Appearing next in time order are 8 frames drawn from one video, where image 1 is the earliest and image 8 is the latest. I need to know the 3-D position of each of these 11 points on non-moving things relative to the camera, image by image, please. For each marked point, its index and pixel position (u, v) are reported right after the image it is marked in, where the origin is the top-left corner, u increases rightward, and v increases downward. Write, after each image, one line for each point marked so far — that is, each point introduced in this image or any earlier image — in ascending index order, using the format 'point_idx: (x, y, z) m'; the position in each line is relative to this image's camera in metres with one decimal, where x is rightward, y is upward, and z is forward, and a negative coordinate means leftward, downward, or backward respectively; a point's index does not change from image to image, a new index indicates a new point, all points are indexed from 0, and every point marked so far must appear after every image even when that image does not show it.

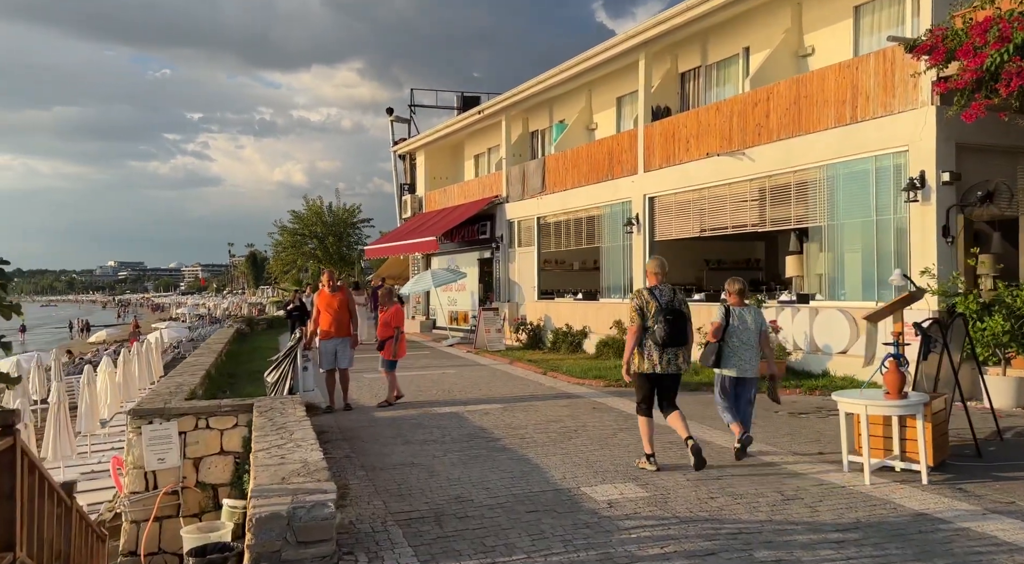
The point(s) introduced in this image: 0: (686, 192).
0: (+3.1, +1.6, +14.7) m
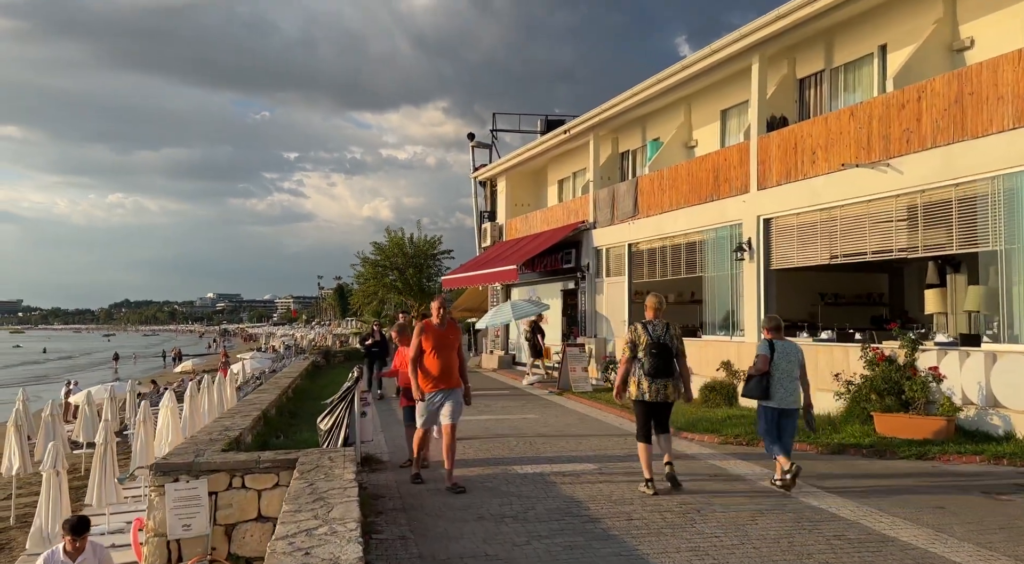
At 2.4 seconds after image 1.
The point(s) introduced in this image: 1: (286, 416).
0: (+4.6, +1.1, +12.5) m
1: (-4.0, -2.4, +14.6) m
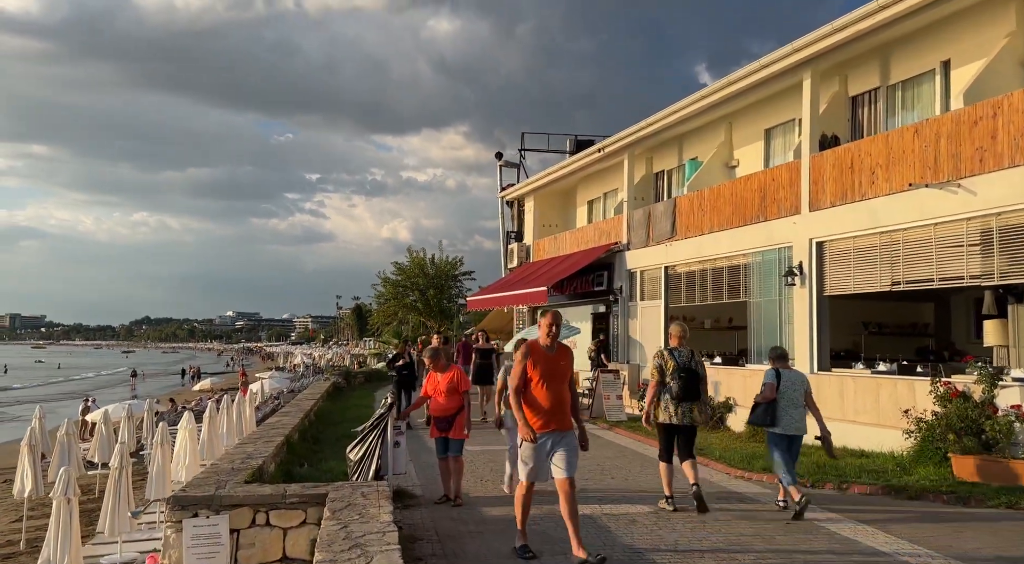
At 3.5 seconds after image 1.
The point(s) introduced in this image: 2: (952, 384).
0: (+5.1, +0.7, +11.8) m
1: (-3.4, -2.7, +14.0) m
2: (+5.2, -1.2, +9.8) m
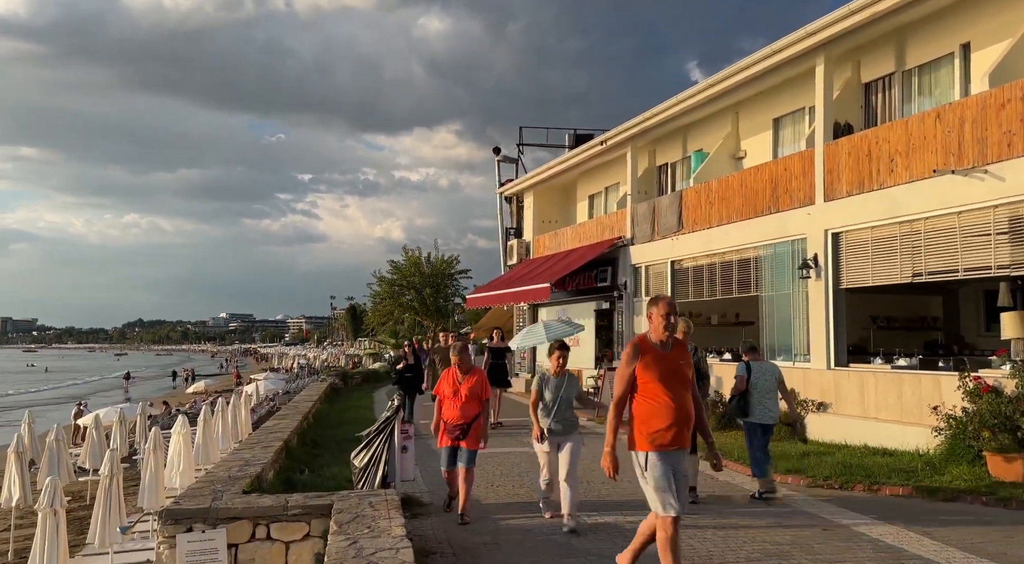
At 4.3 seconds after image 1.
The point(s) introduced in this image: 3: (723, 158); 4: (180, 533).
0: (+5.2, +0.8, +11.3) m
1: (-3.3, -2.7, +13.5) m
2: (+5.3, -1.1, +9.3) m
3: (+4.1, +2.4, +16.0) m
4: (-2.8, -2.1, +6.9) m
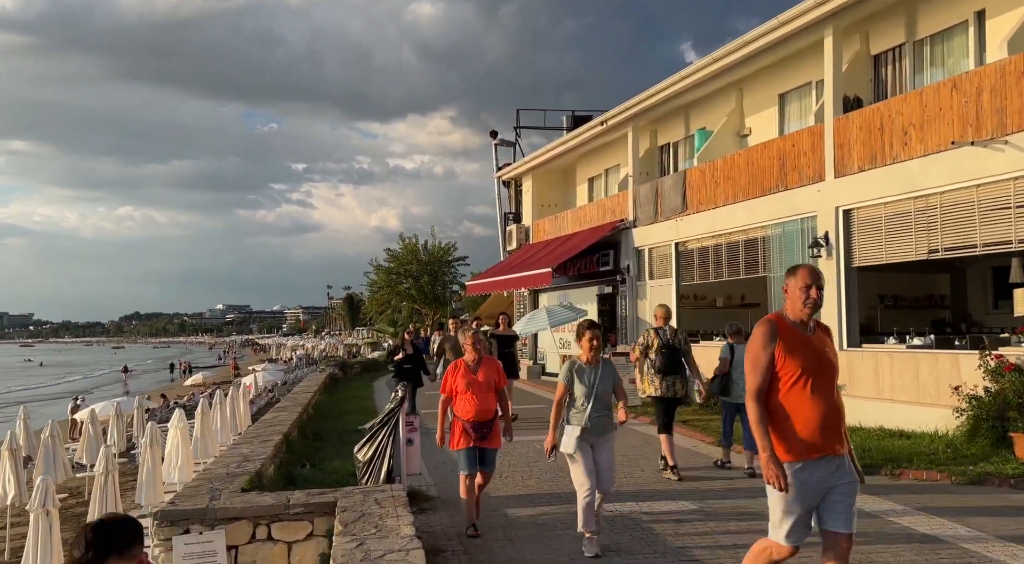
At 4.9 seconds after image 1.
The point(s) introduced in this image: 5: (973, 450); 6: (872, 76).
0: (+5.2, +1.1, +11.0) m
1: (-3.2, -2.5, +13.2) m
2: (+5.4, -0.8, +9.0) m
3: (+4.1, +2.8, +15.6) m
4: (-2.7, -2.0, +6.6) m
5: (+4.8, -1.8, +8.7) m
6: (+5.7, +3.2, +13.0) m
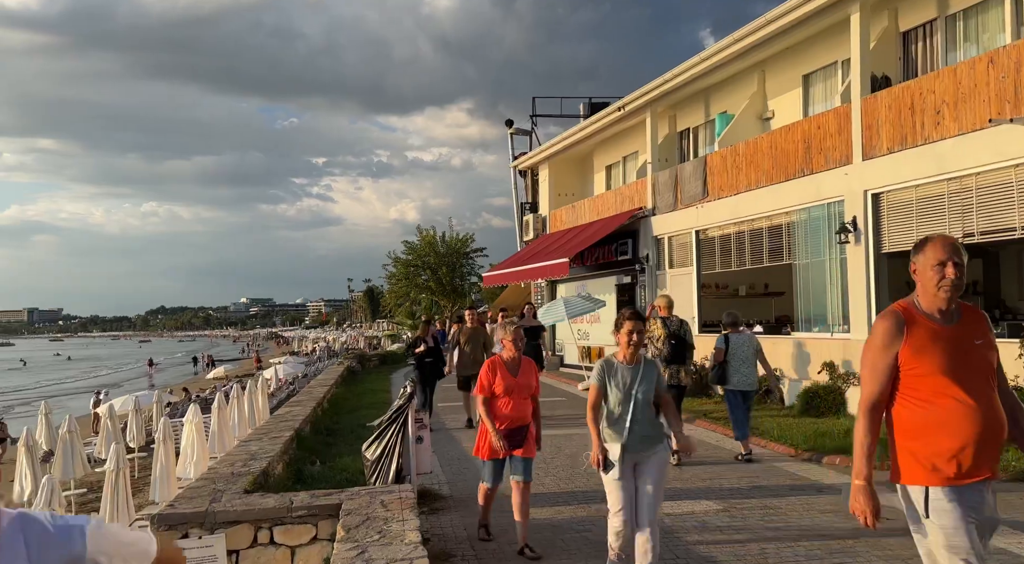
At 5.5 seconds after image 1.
0: (+5.4, +1.3, +10.5) m
1: (-3.0, -2.4, +12.9) m
2: (+5.5, -0.7, +8.5) m
3: (+4.3, +3.0, +15.1) m
4: (-2.6, -2.0, +6.3) m
5: (+5.0, -1.6, +8.2) m
6: (+5.9, +3.4, +12.4) m
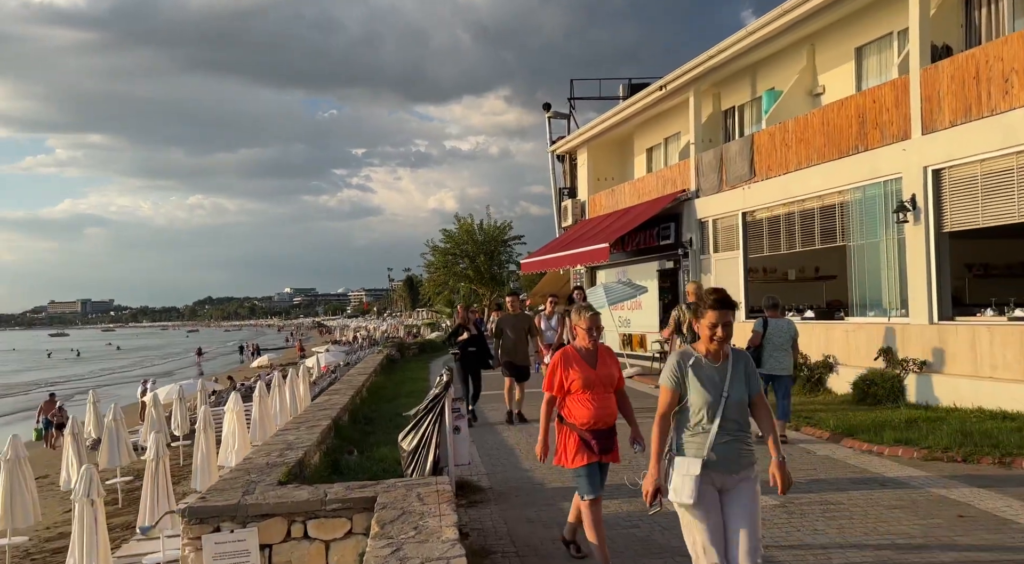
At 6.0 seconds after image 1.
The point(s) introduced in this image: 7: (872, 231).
0: (+5.9, +1.5, +9.8) m
1: (-2.4, -2.2, +12.7) m
2: (+5.9, -0.5, +7.9) m
3: (+5.0, +3.3, +14.5) m
4: (-2.2, -1.8, +6.1) m
5: (+5.4, -1.4, +7.6) m
6: (+6.4, +3.7, +11.8) m
7: (+5.2, +0.7, +12.0) m
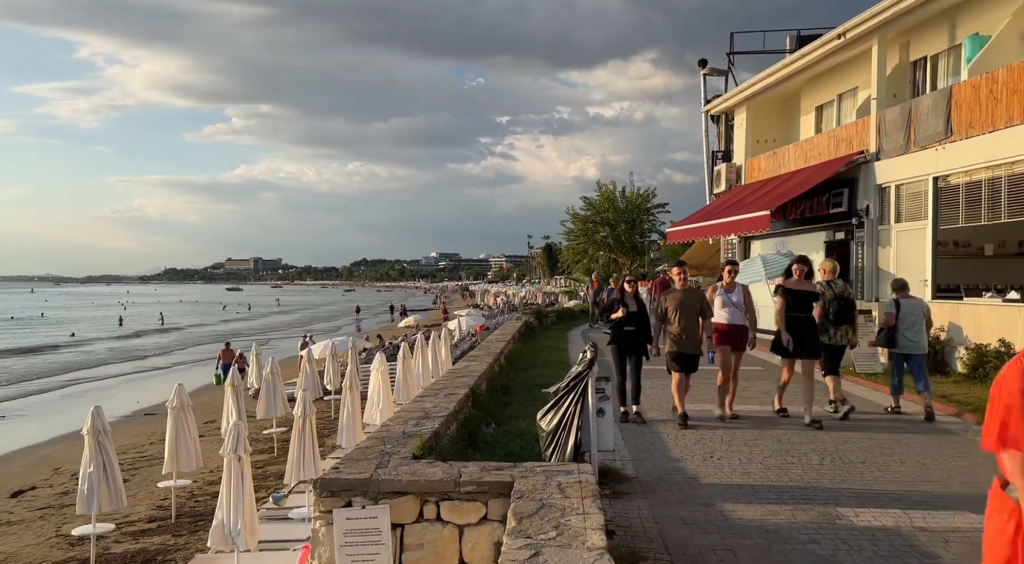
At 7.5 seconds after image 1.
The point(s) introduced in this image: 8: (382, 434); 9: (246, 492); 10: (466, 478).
0: (+7.5, +1.7, +7.8) m
1: (-0.2, -1.6, +12.2) m
2: (+7.2, -0.3, +6.0) m
3: (+7.5, +3.6, +12.5) m
4: (-1.2, -1.5, +5.6) m
5: (+6.6, -1.3, +5.8) m
6: (+8.4, +3.9, +9.5) m
7: (+7.2, +1.0, +10.1) m
8: (-1.2, -1.3, +7.3) m
9: (-3.0, -2.3, +9.1) m
10: (-0.3, -1.3, +5.5) m
